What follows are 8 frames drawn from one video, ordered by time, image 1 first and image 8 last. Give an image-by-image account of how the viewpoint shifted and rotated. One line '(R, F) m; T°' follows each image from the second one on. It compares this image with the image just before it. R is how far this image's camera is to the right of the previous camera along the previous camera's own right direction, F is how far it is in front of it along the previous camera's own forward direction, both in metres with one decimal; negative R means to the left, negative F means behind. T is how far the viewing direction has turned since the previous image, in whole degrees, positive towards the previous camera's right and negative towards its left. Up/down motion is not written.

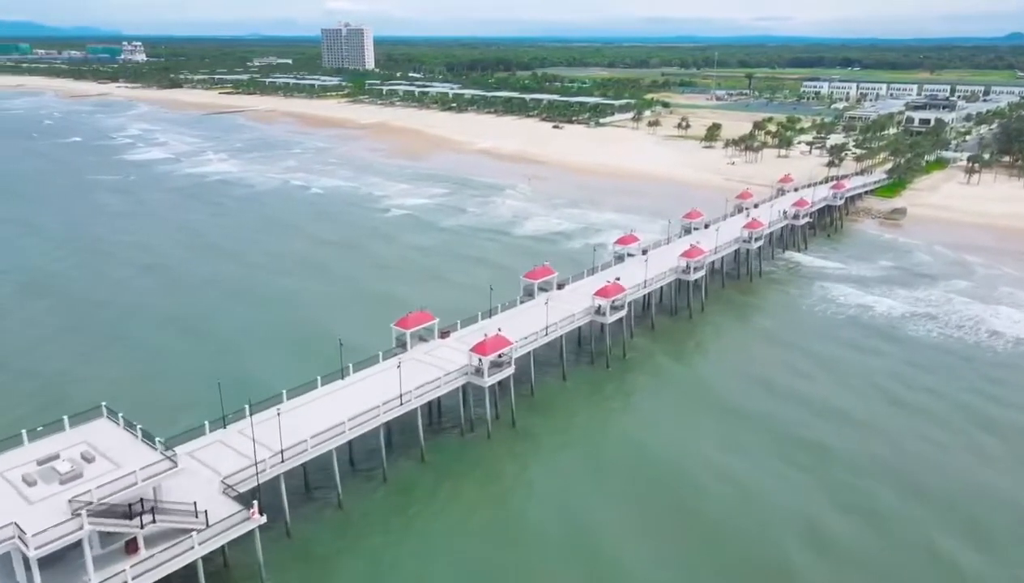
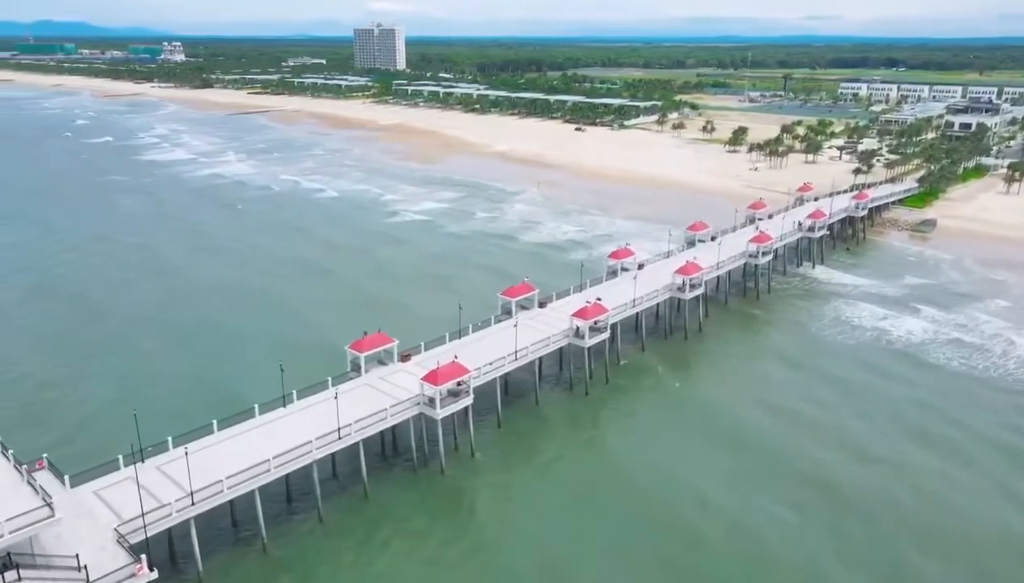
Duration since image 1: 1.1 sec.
(+2.2, +1.9) m; -3°
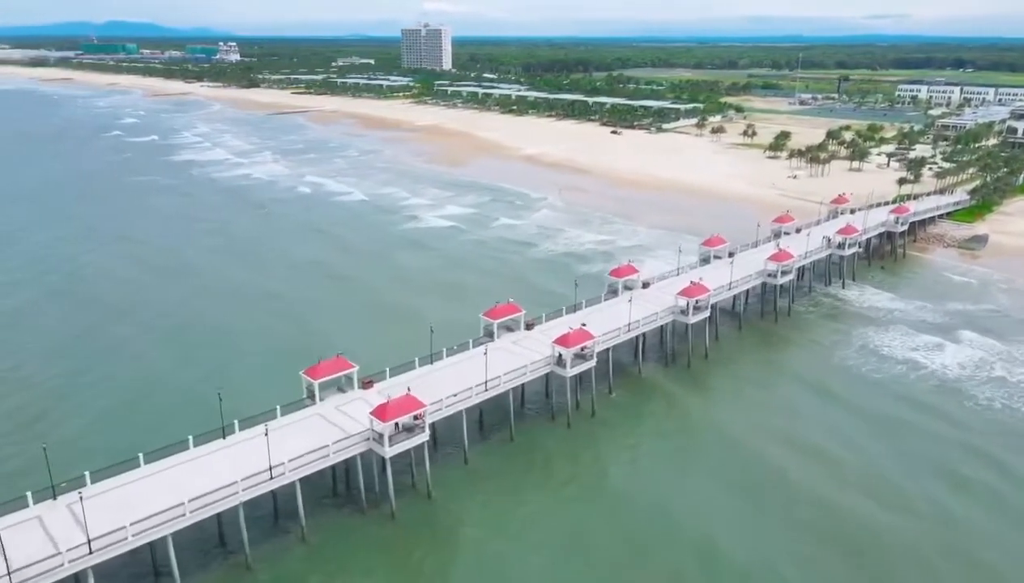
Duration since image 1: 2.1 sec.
(+2.2, +2.0) m; -4°
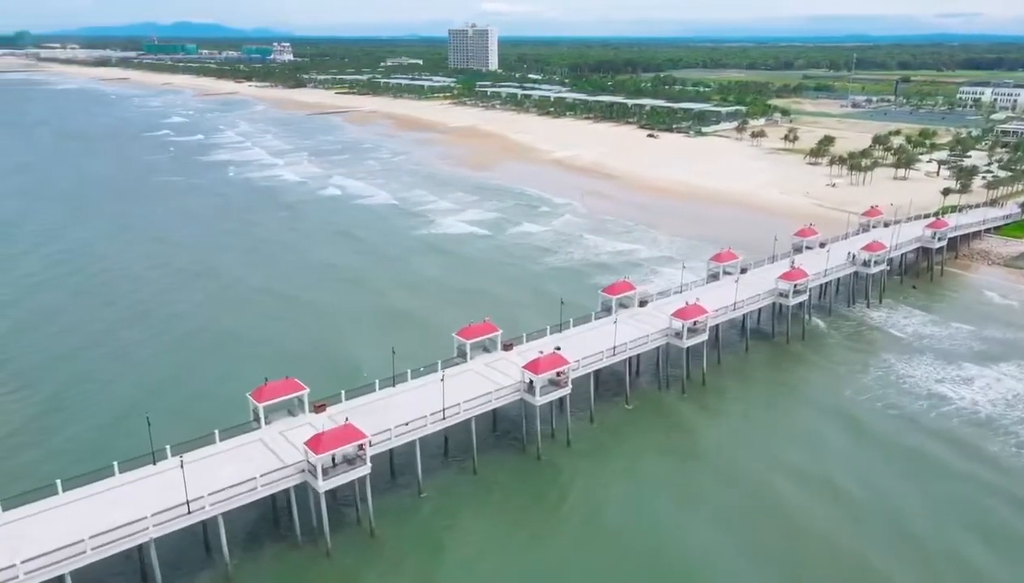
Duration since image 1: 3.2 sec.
(+2.4, +1.7) m; -4°
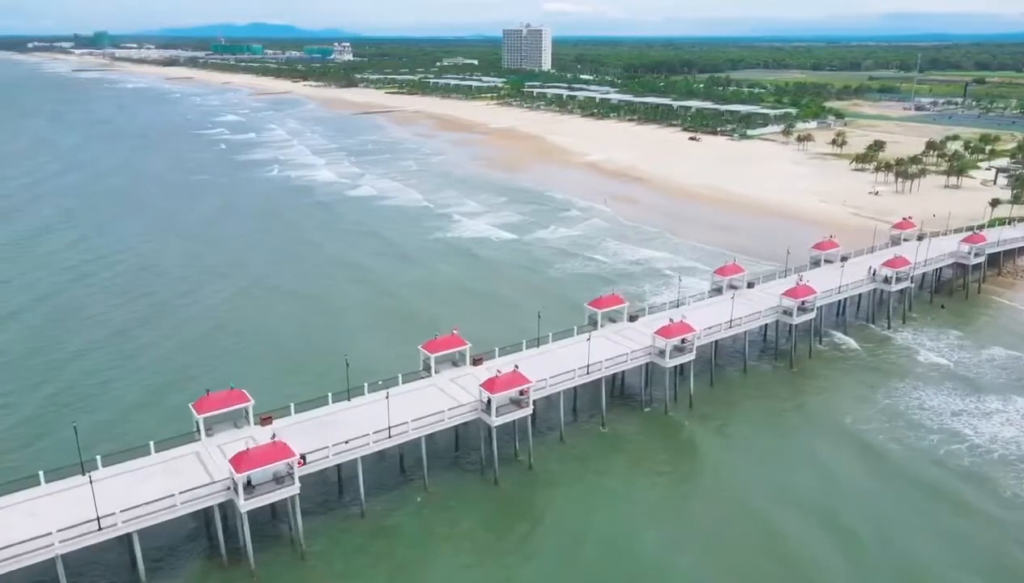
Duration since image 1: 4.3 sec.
(+2.7, +1.2) m; -4°
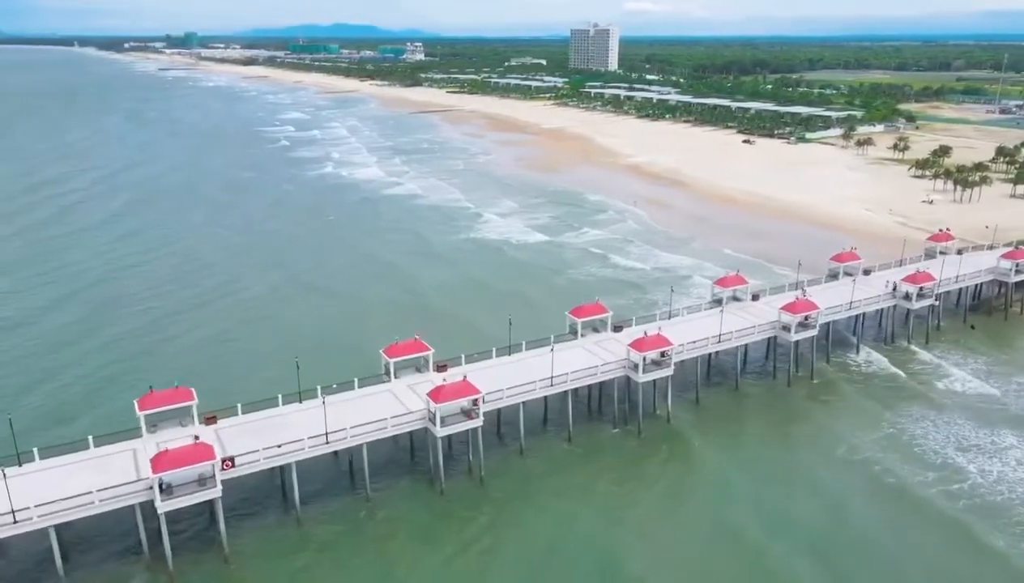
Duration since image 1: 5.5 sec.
(+3.2, +1.0) m; -5°
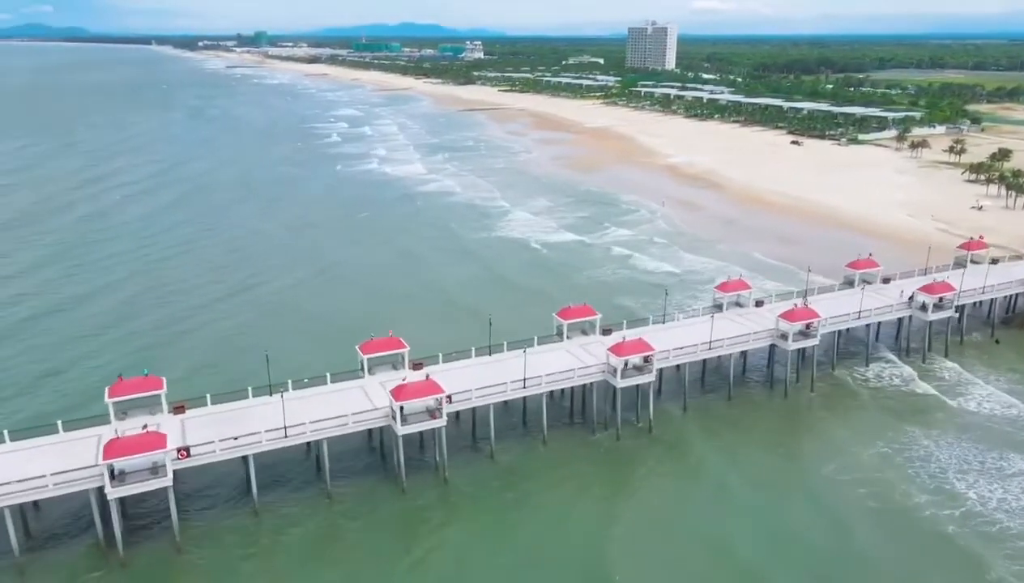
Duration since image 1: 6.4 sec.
(+2.4, +0.5) m; -5°
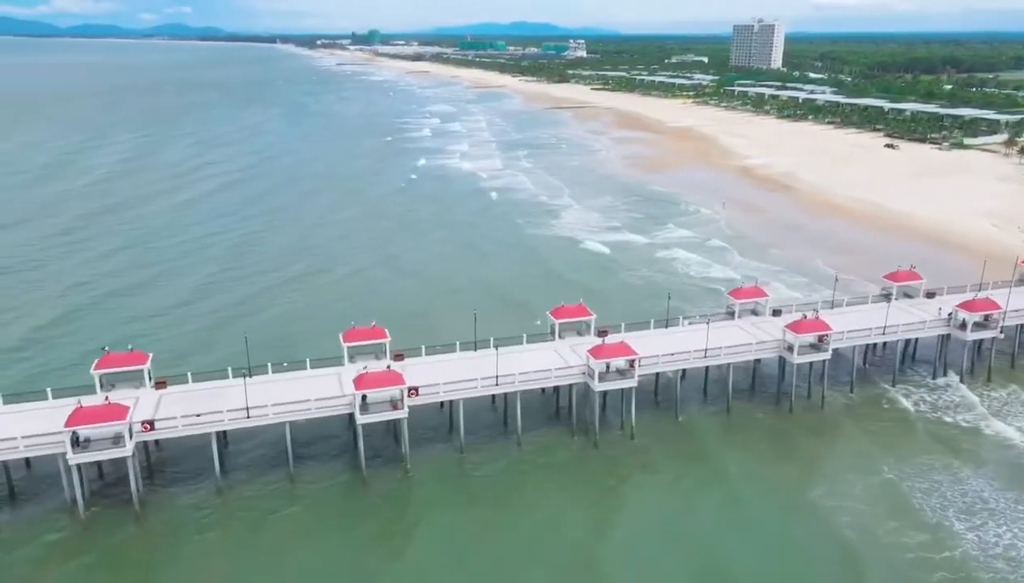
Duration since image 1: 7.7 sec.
(+3.5, +0.6) m; -8°
